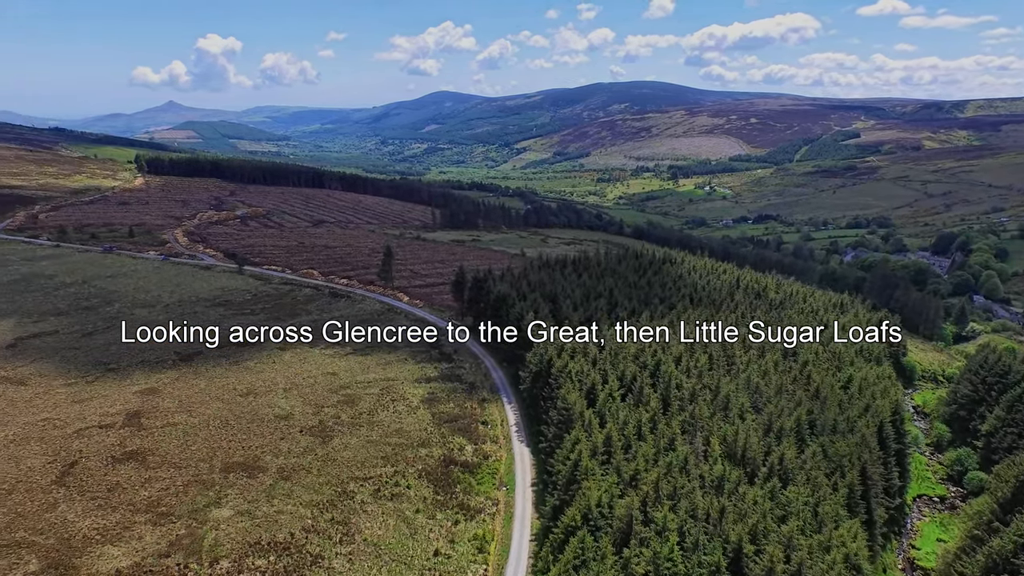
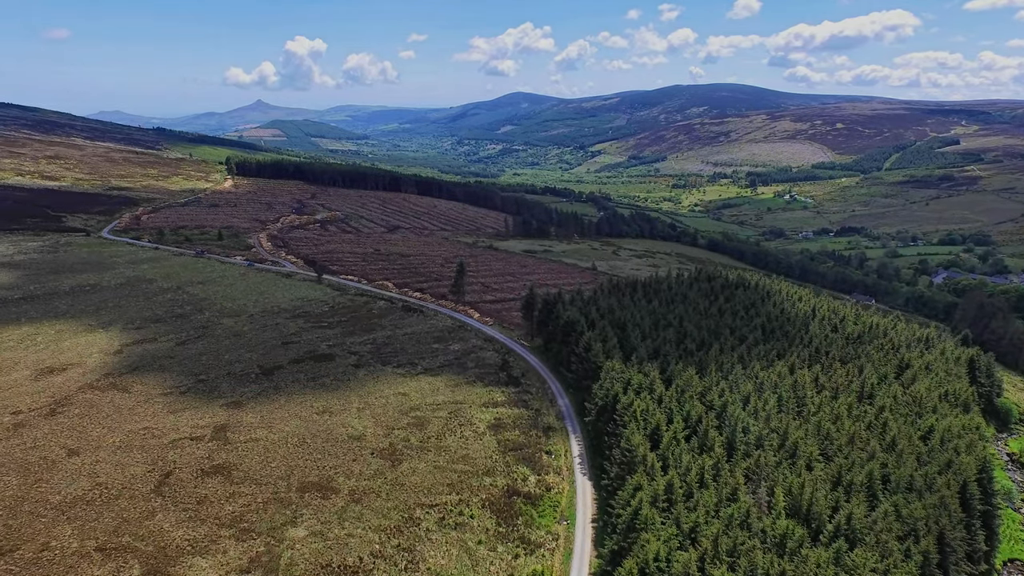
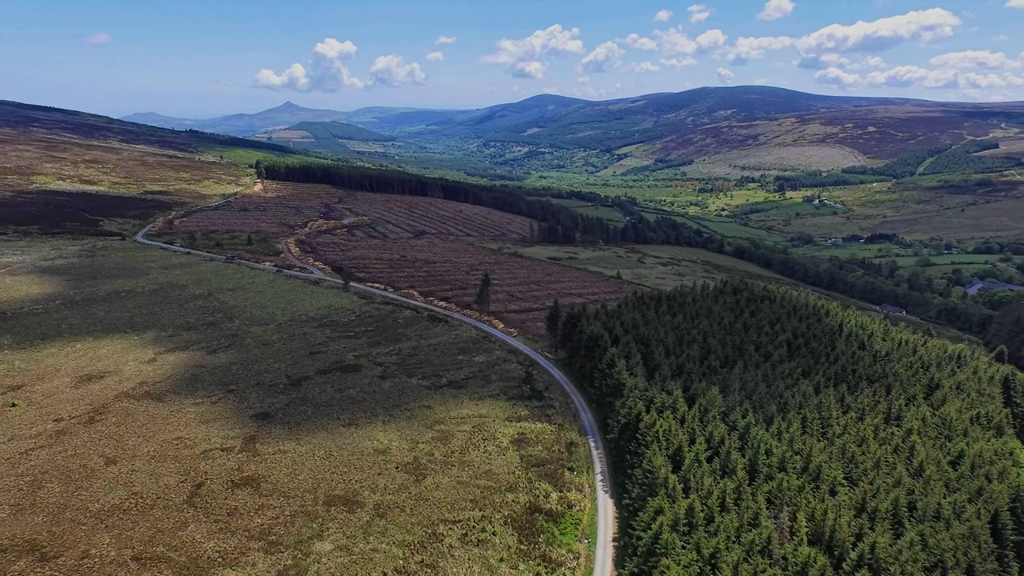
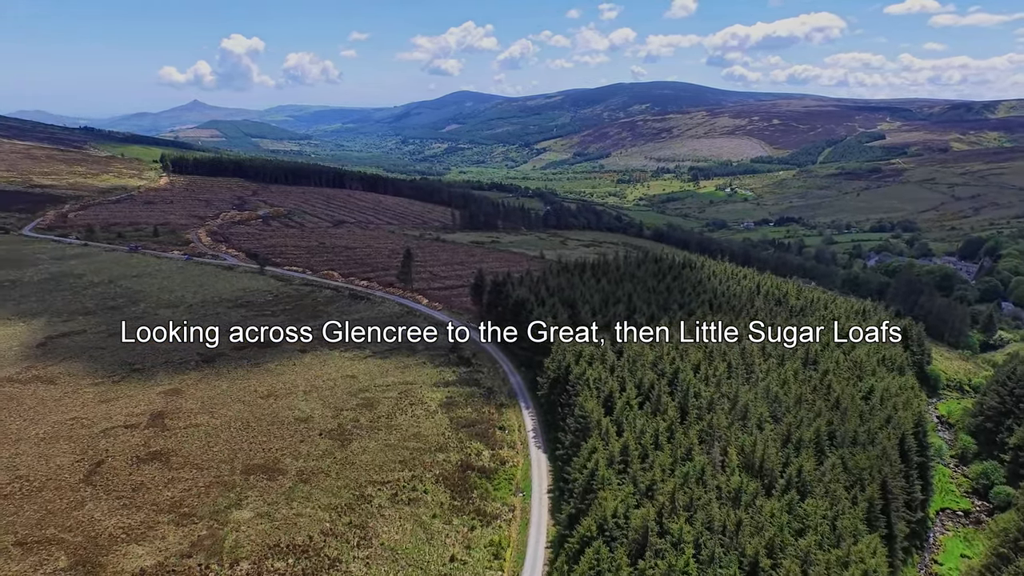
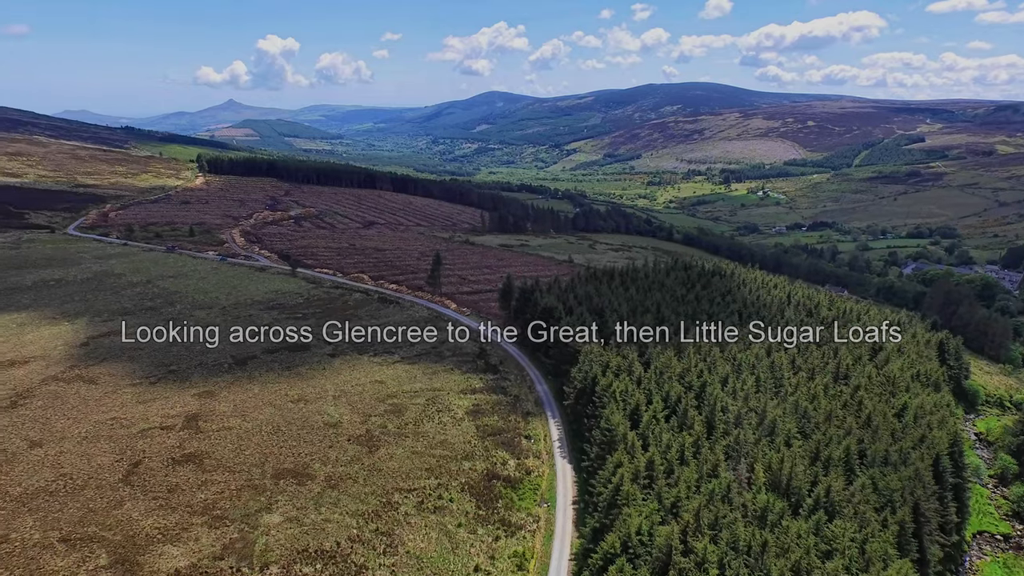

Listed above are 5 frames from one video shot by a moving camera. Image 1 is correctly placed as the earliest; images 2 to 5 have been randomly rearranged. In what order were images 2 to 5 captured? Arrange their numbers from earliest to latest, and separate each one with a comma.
4, 5, 2, 3
